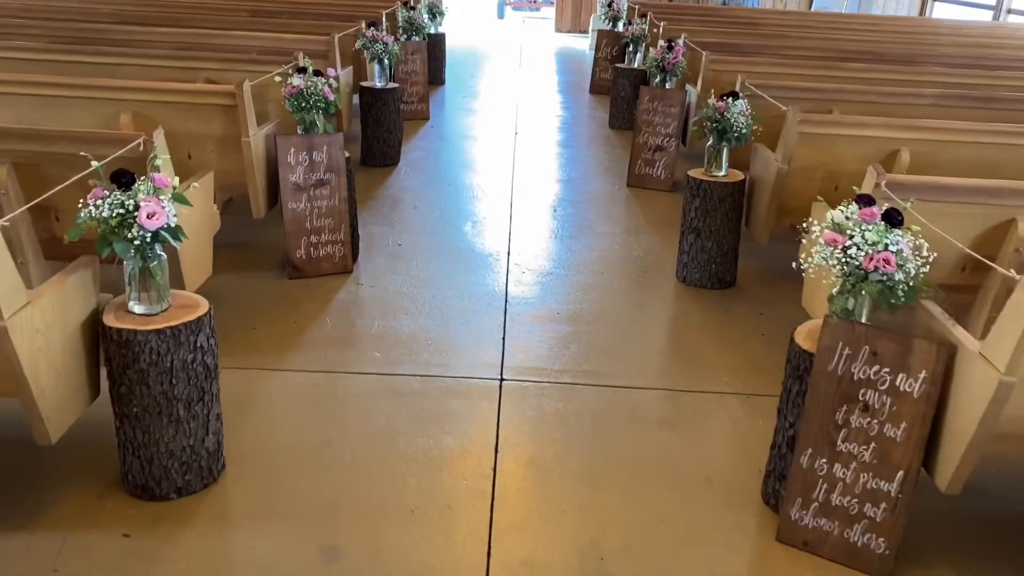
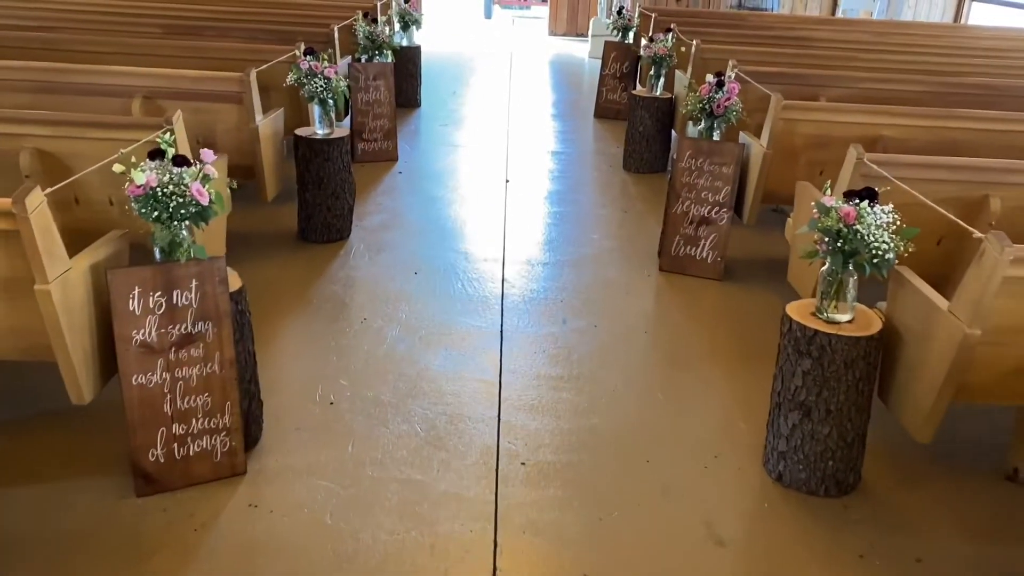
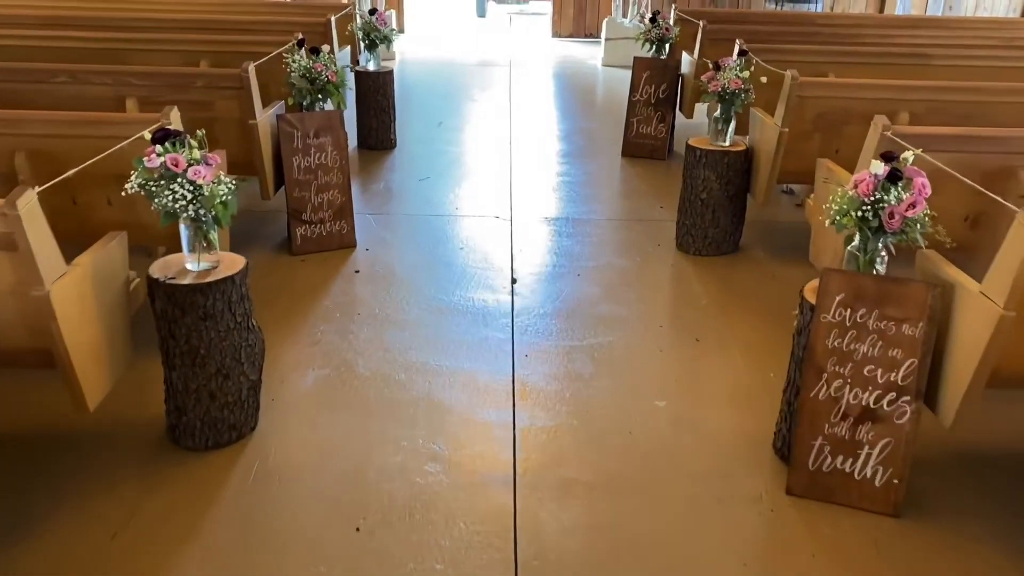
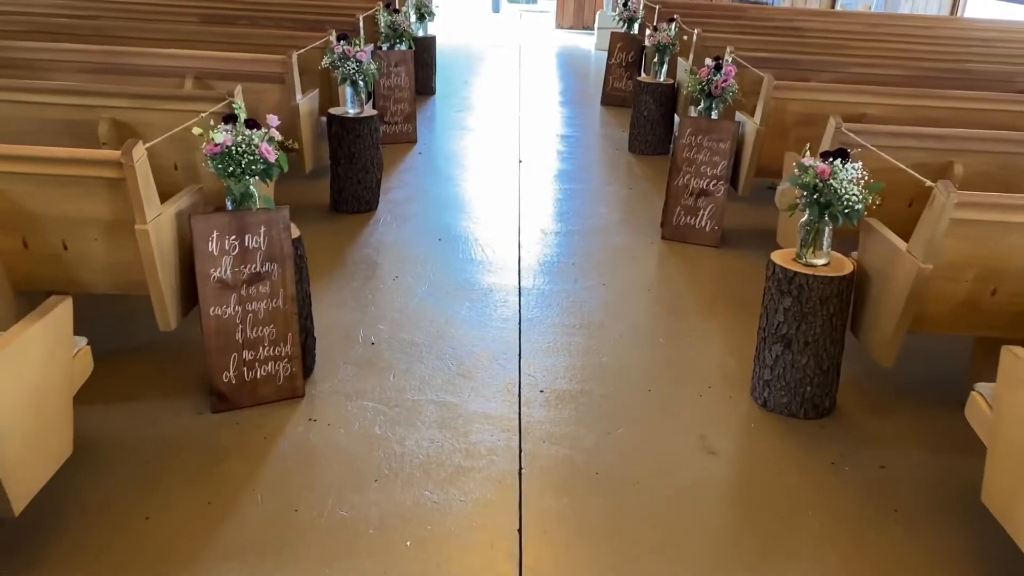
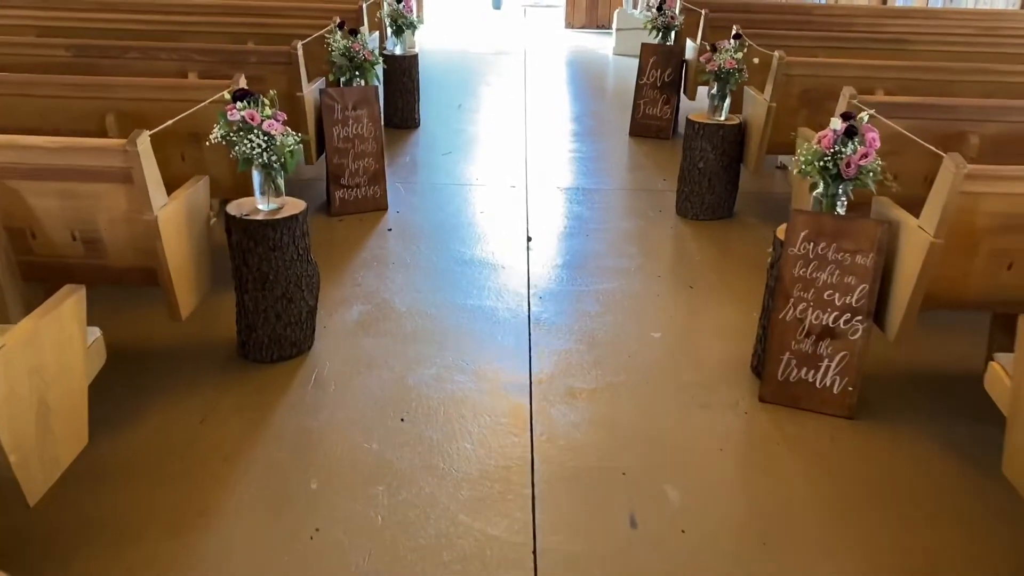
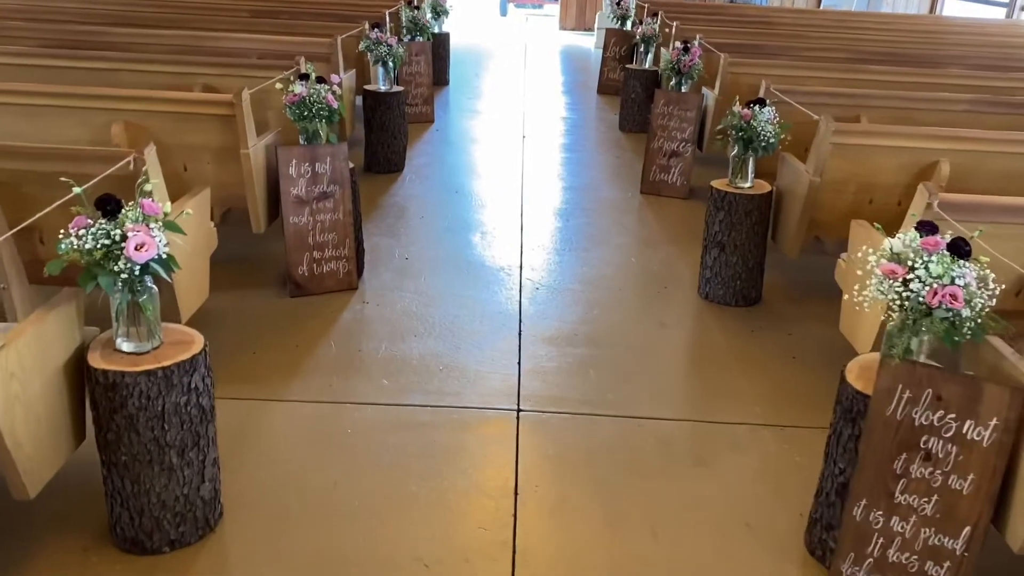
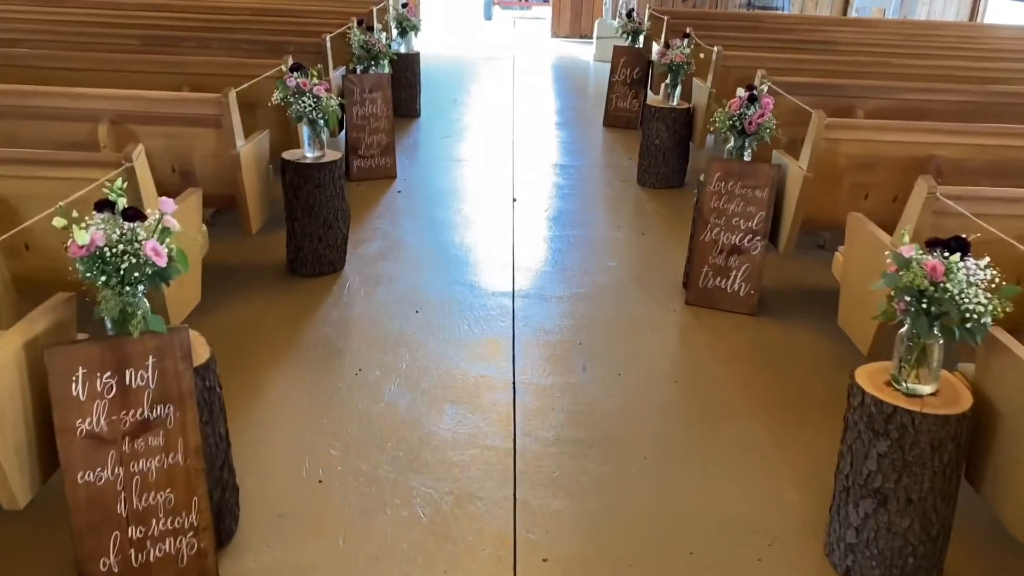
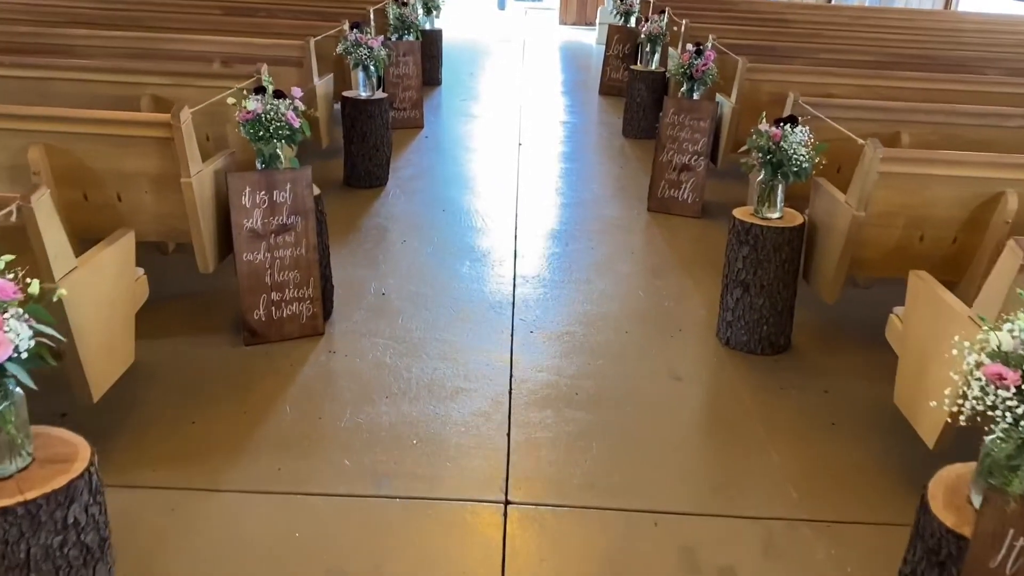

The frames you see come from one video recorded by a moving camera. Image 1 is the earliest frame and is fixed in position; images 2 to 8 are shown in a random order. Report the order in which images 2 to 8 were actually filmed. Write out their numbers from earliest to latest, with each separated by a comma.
6, 8, 4, 2, 7, 5, 3
